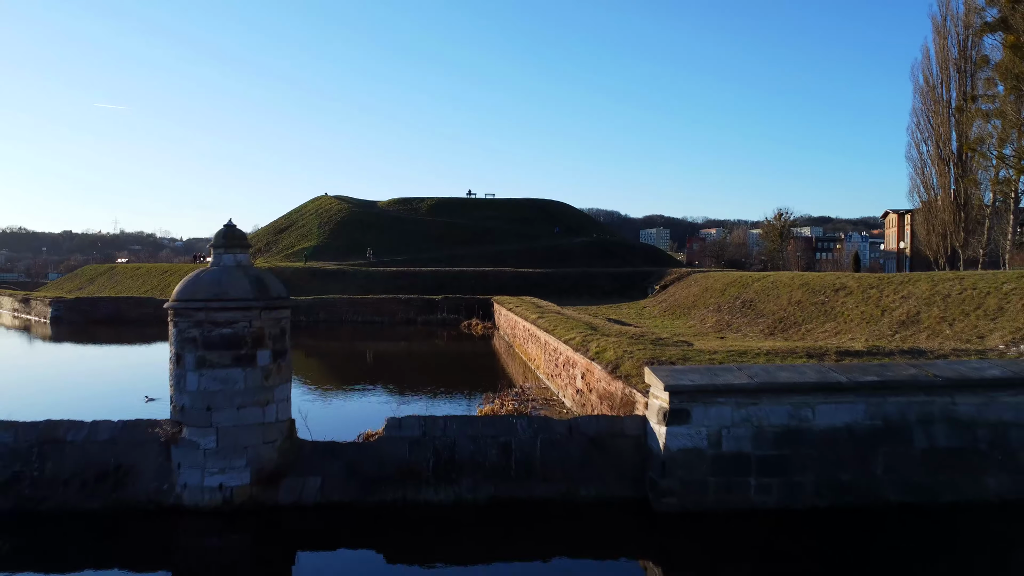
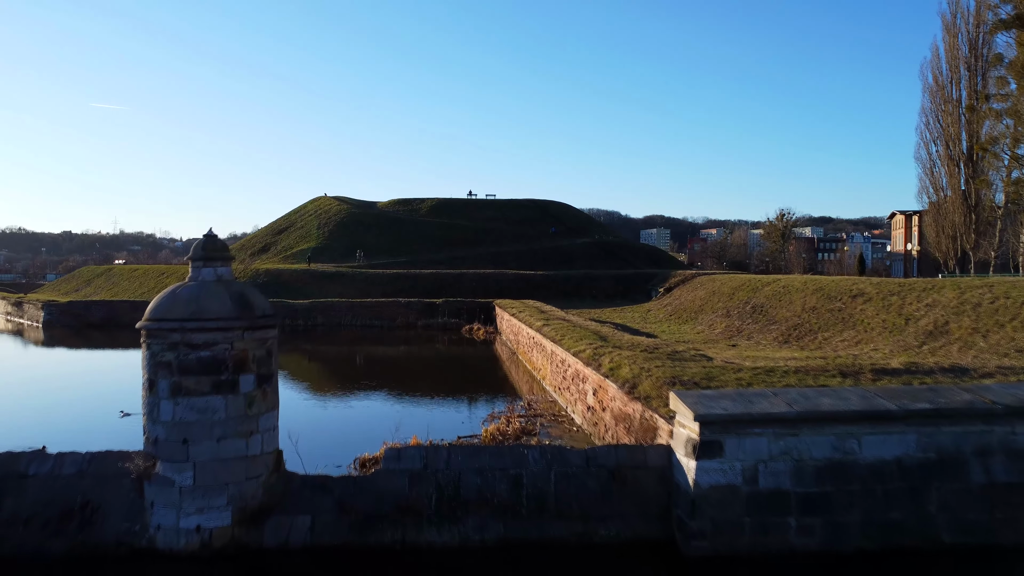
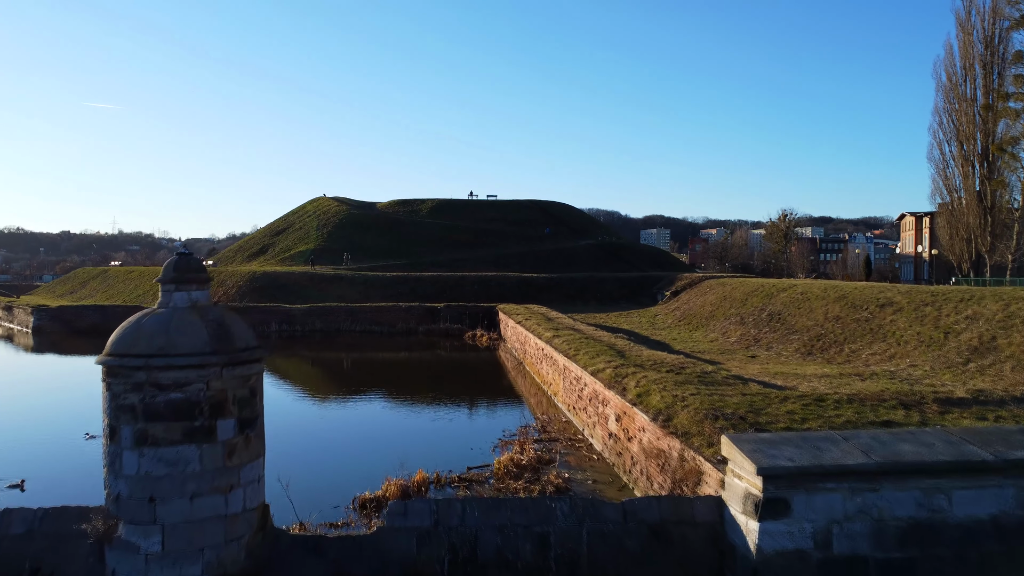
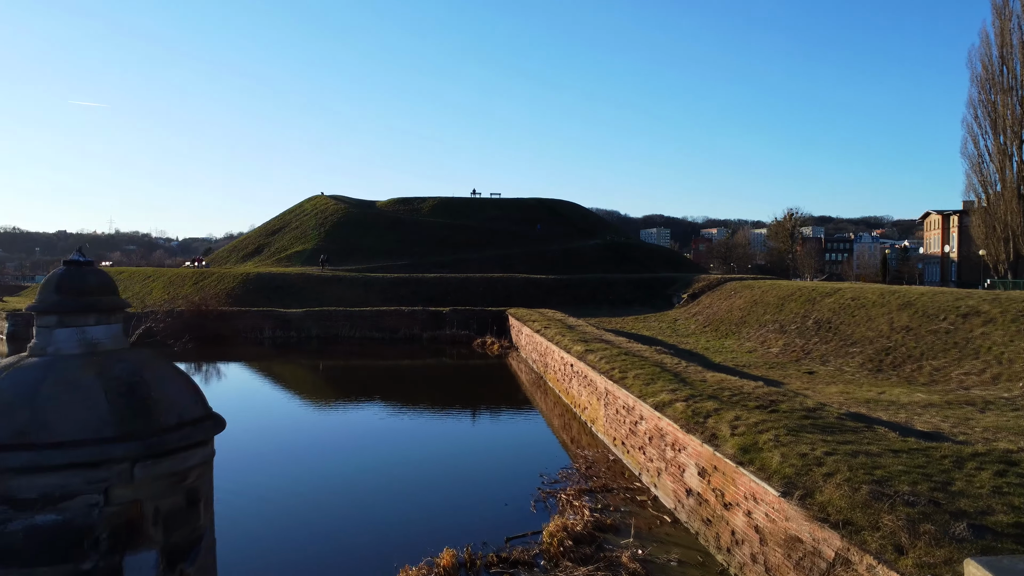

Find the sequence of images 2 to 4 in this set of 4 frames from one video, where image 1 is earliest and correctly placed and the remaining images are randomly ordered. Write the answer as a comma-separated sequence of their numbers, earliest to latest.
2, 3, 4
